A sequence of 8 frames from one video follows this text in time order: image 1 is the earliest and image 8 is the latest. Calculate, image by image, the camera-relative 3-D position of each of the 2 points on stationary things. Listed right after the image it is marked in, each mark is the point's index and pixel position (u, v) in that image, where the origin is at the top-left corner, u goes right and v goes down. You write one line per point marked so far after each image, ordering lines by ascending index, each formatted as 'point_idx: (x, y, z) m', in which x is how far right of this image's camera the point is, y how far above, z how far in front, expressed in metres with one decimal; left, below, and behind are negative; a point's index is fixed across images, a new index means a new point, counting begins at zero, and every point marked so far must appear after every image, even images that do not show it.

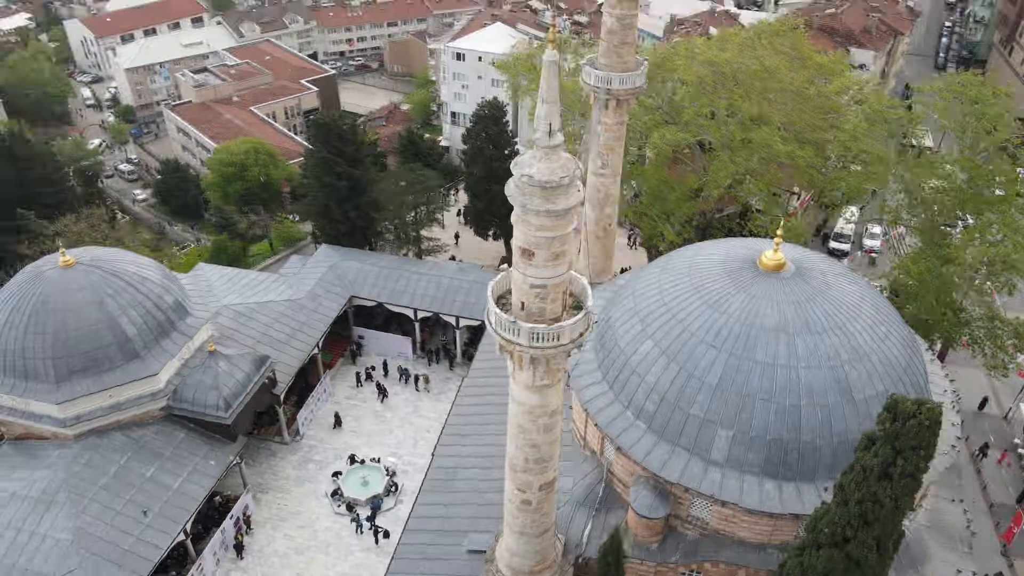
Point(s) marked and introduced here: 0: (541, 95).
0: (+0.6, +3.2, +12.3) m
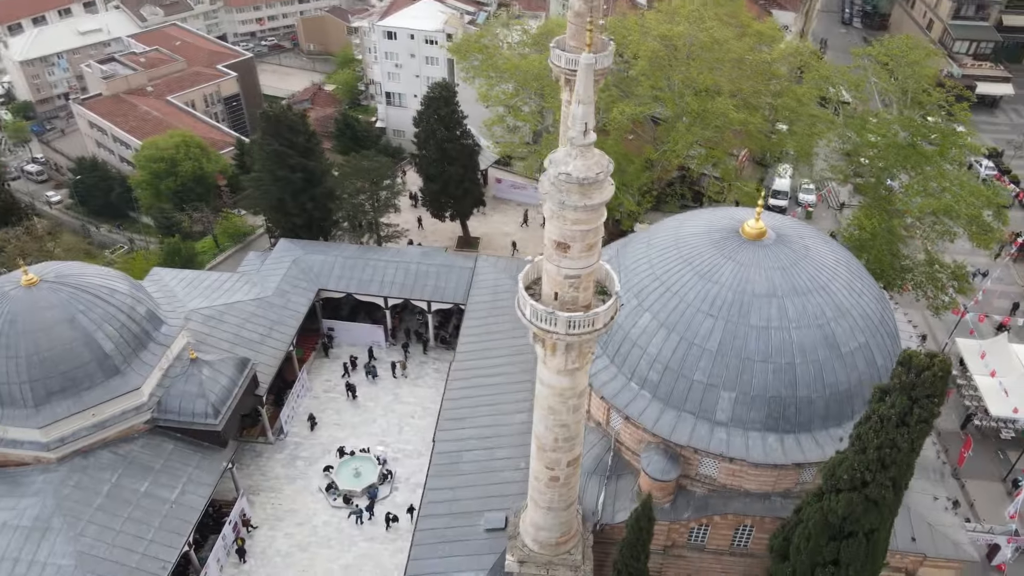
0: (+1.2, +3.3, +12.9) m
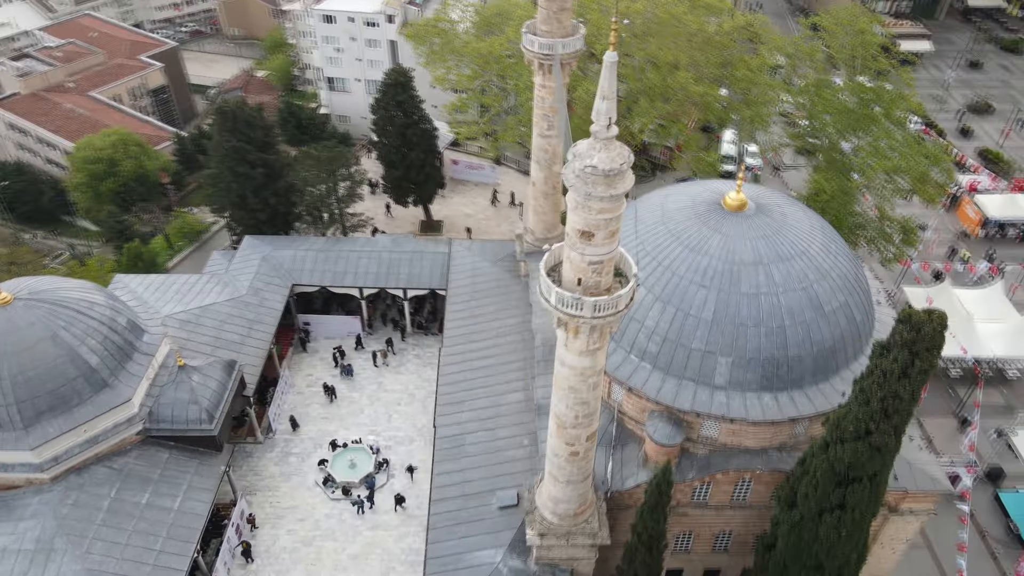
0: (+1.6, +3.5, +13.5) m
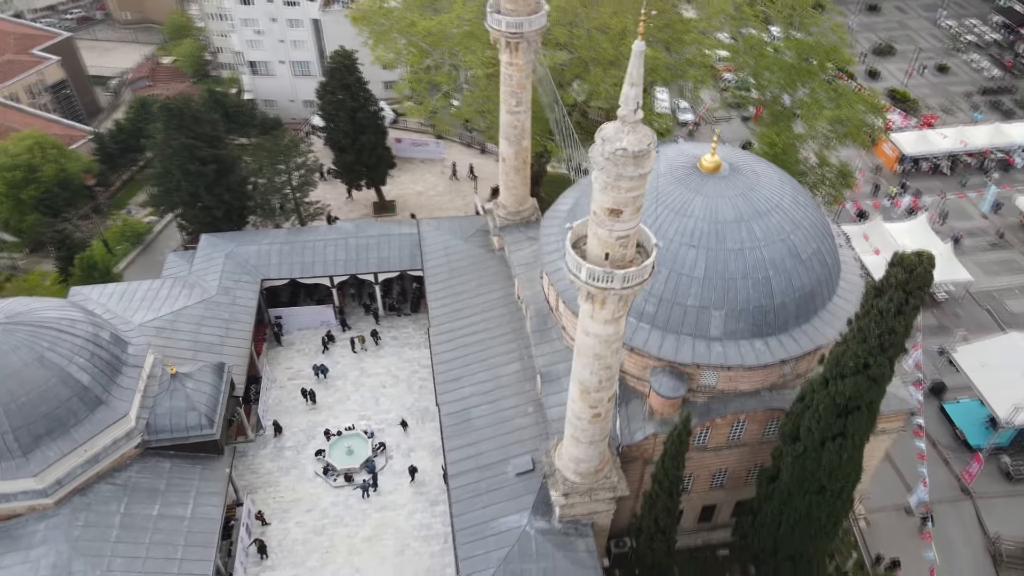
0: (+2.3, +4.0, +14.4) m
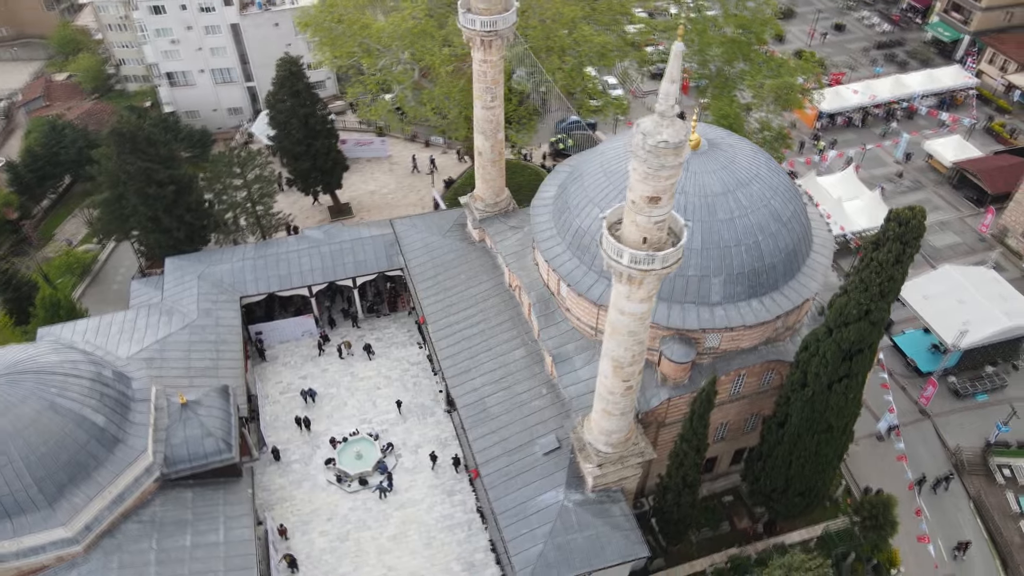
0: (+3.3, +4.4, +15.6) m
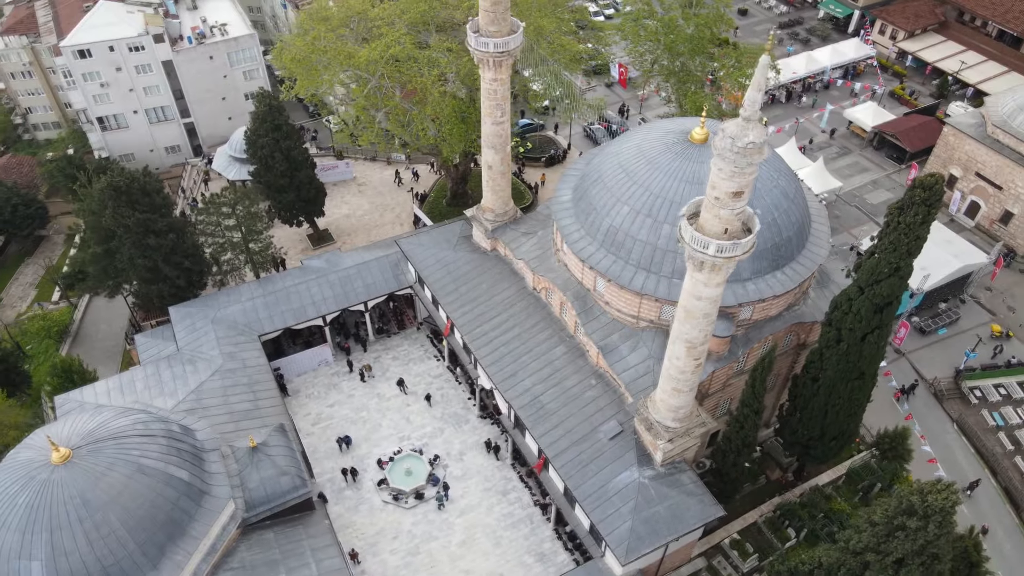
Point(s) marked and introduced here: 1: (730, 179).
0: (+5.7, +4.8, +17.8) m
1: (+5.6, +2.8, +19.3) m
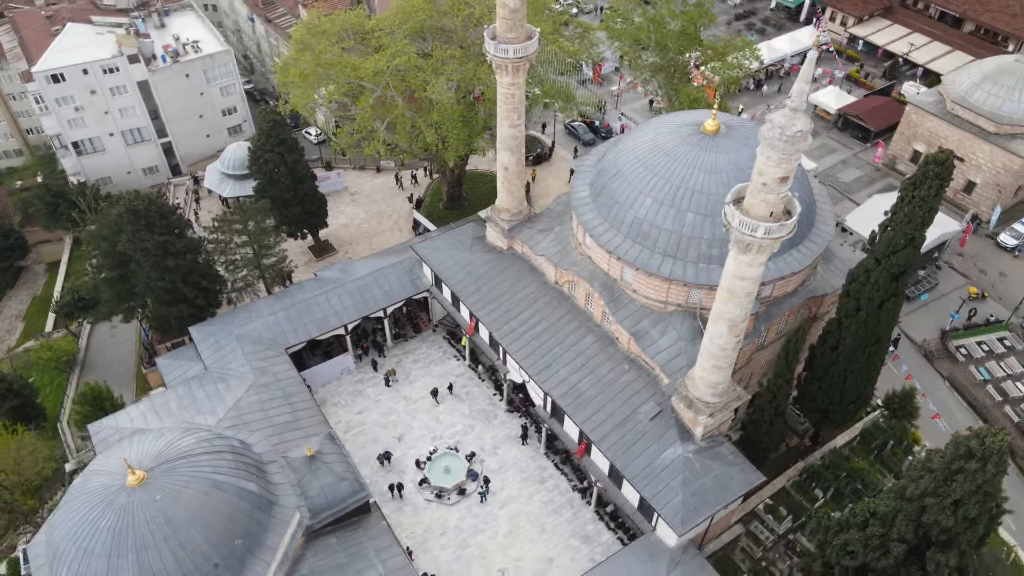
0: (+7.5, +5.4, +19.4) m
1: (+7.4, +3.4, +20.9) m
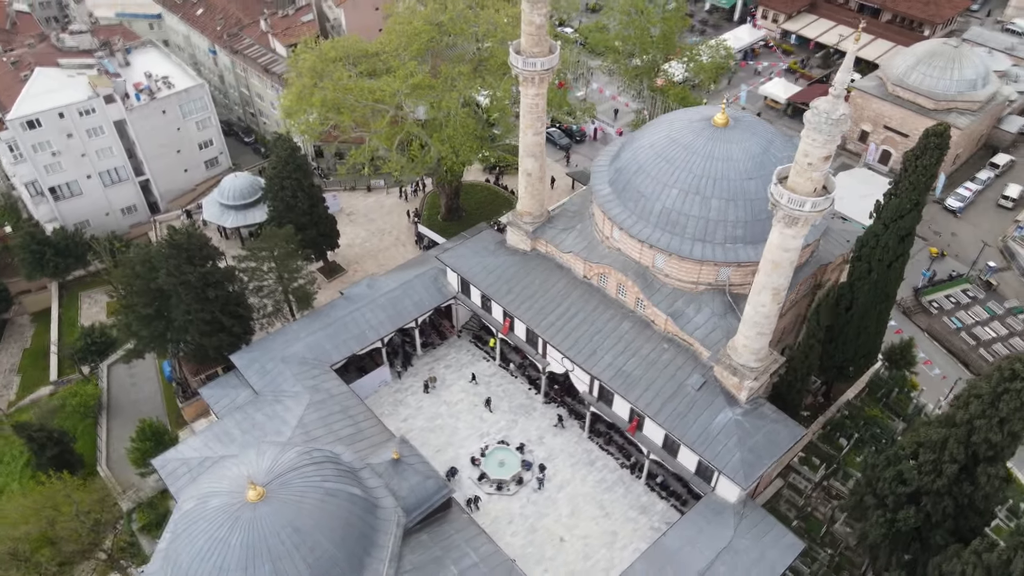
0: (+9.9, +6.6, +22.5) m
1: (+9.8, +4.5, +23.9) m
